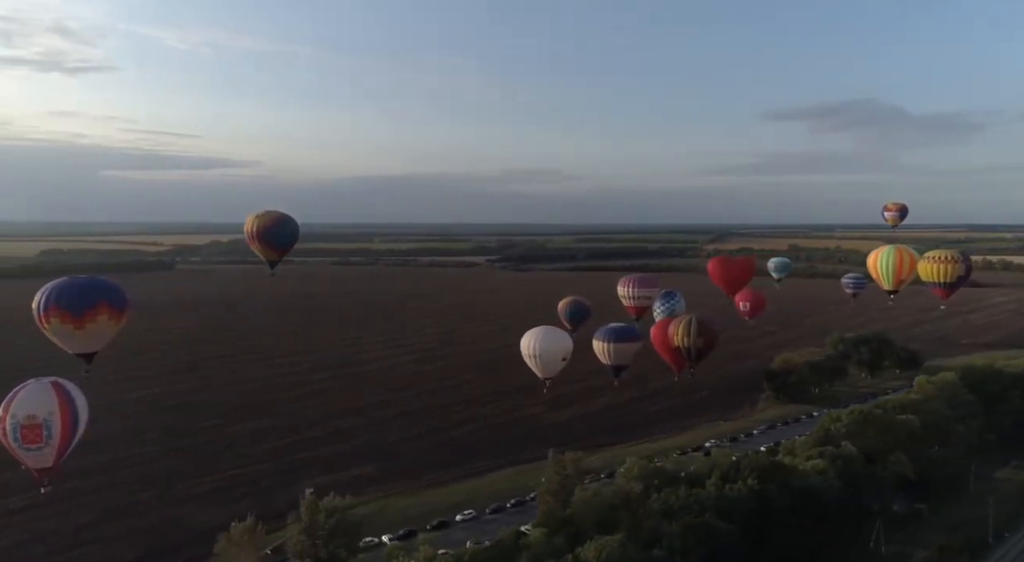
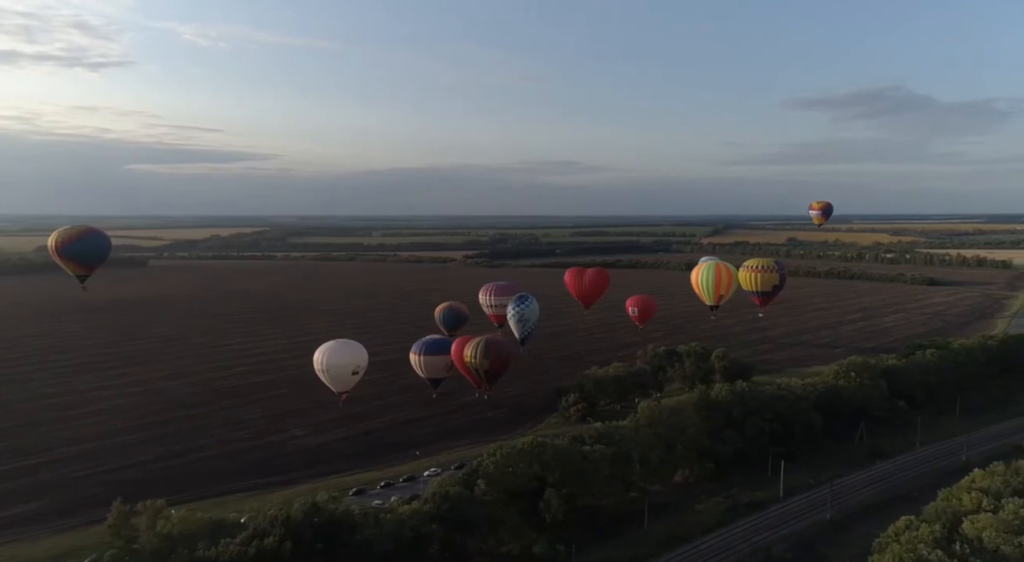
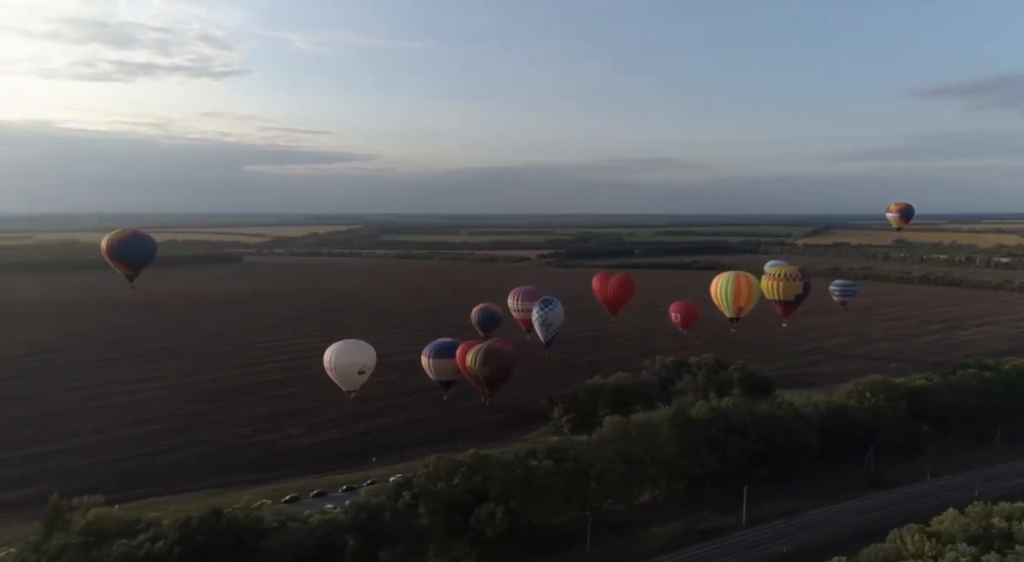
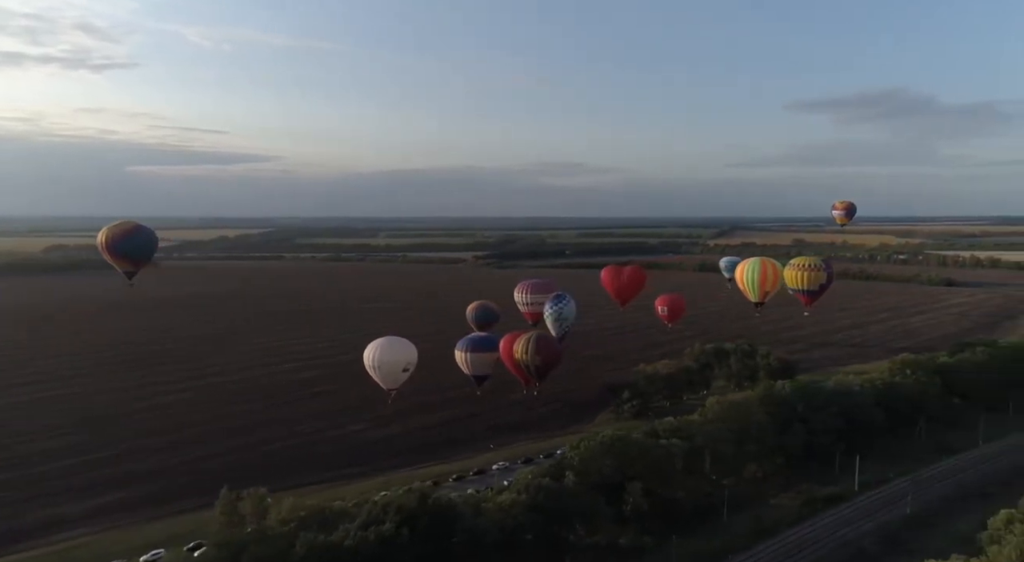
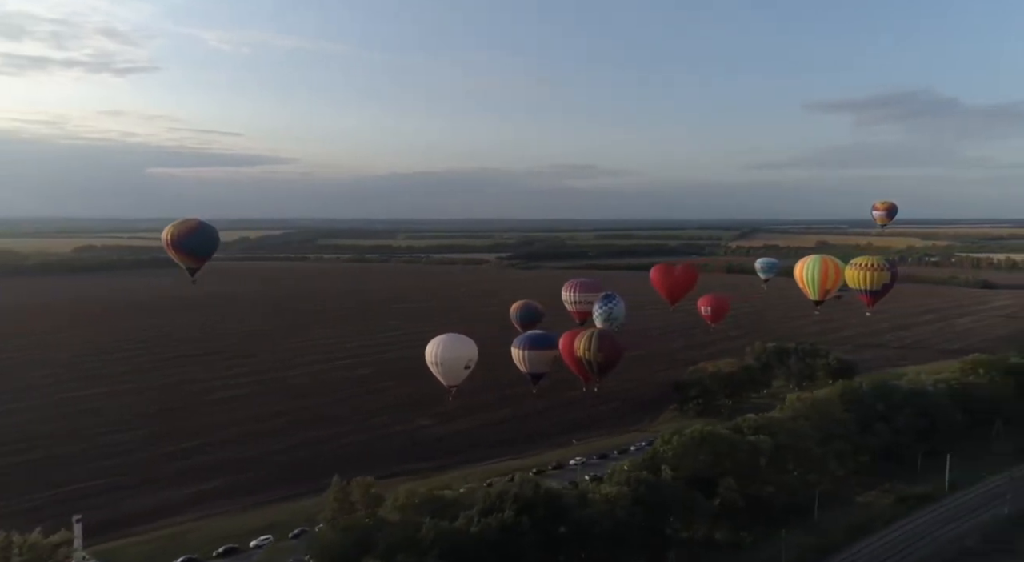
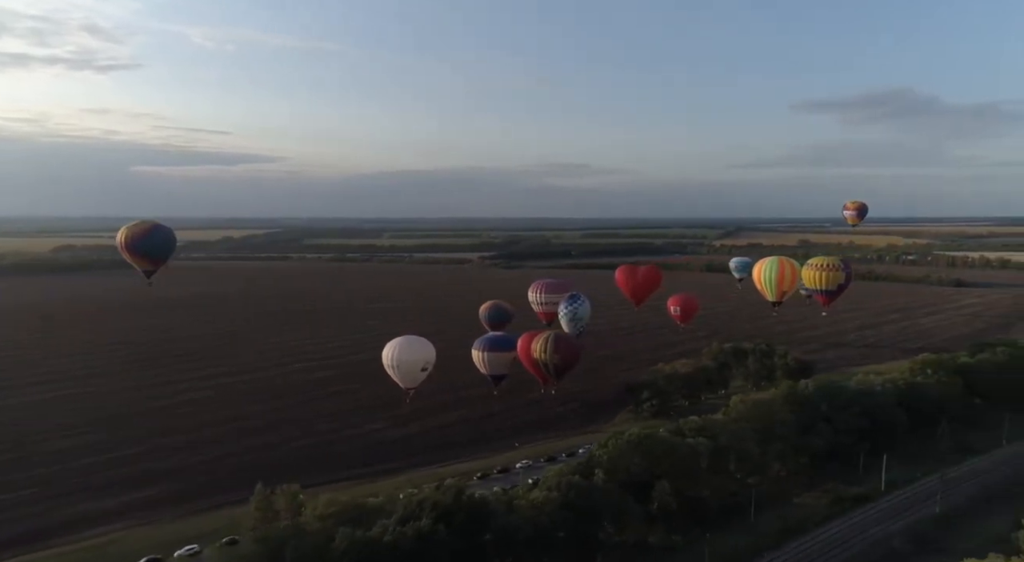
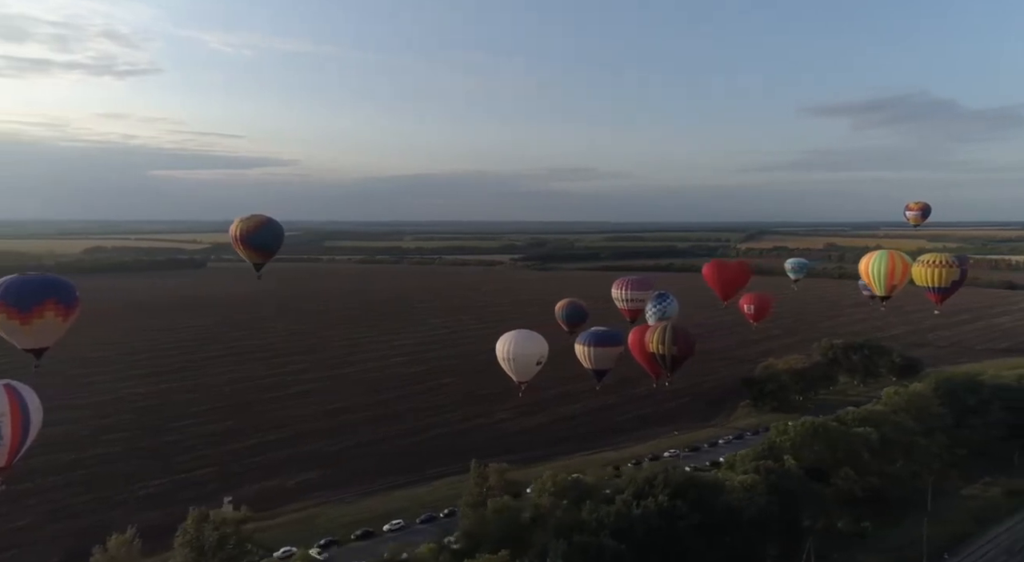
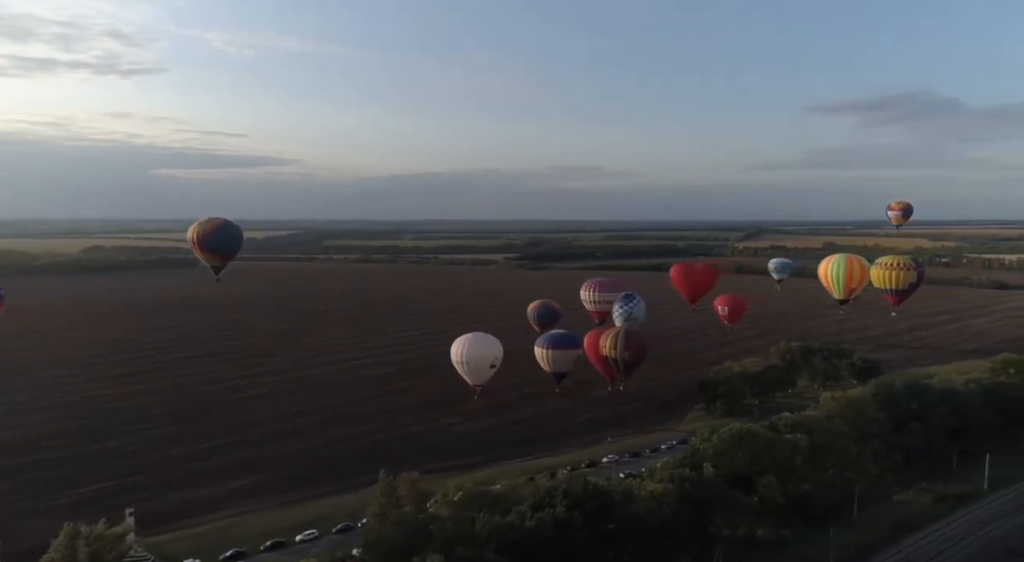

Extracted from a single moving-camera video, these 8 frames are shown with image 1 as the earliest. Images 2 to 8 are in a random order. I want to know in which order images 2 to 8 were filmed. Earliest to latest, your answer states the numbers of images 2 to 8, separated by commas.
7, 8, 5, 6, 4, 2, 3
